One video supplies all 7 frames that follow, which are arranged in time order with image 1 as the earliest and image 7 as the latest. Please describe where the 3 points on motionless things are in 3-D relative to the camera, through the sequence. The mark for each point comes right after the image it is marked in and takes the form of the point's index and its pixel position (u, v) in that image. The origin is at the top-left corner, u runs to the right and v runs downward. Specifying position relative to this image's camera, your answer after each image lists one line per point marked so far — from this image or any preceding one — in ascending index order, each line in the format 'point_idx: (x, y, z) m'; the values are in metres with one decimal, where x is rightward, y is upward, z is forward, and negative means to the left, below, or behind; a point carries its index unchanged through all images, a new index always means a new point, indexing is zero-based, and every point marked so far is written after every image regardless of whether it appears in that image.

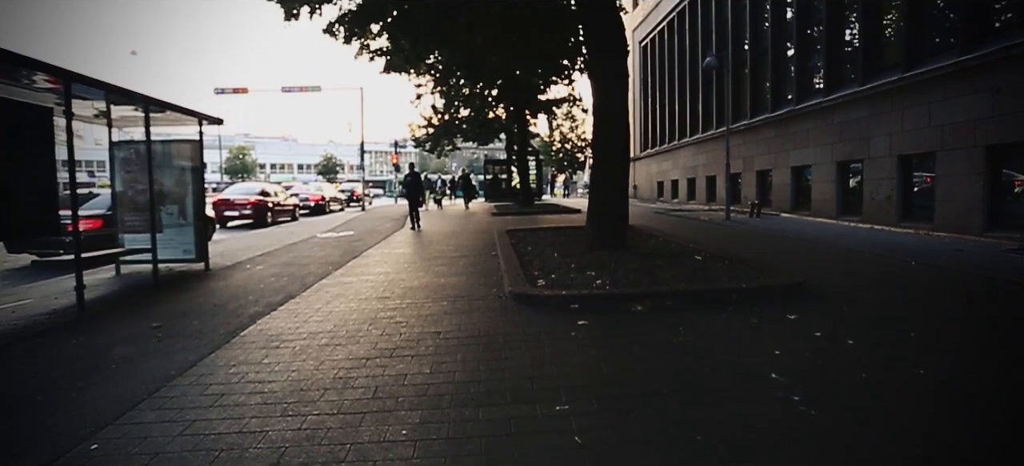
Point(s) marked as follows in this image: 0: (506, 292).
0: (-0.1, -0.6, +7.5) m
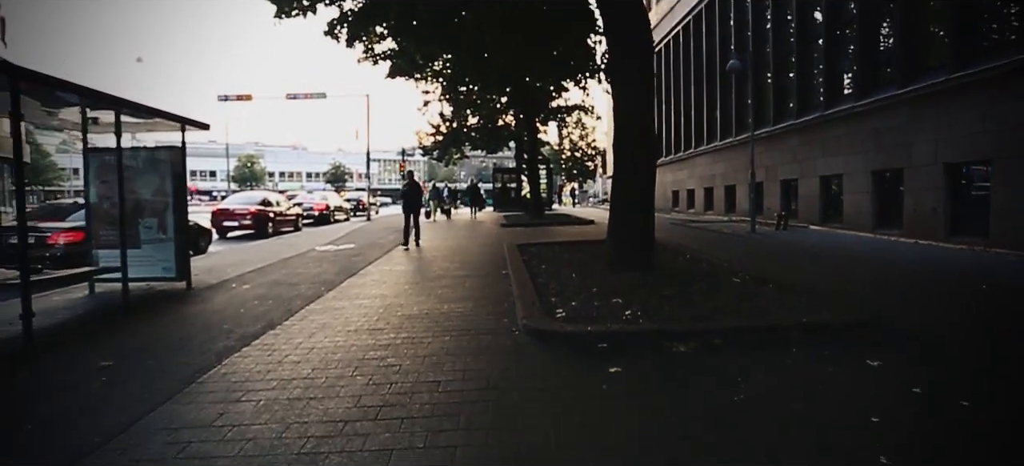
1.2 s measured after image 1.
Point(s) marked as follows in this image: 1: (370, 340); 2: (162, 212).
0: (+0.1, -0.8, +6.3) m
1: (-1.2, -0.9, +6.2) m
2: (-5.0, +0.3, +10.5) m
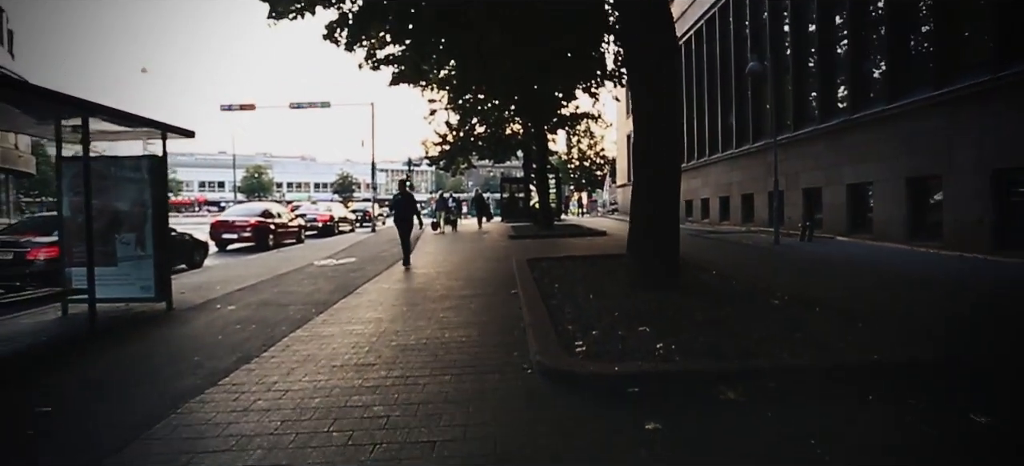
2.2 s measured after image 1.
0: (+0.2, -1.0, +5.4) m
1: (-1.1, -1.1, +5.3) m
2: (-4.9, +0.1, +9.7) m
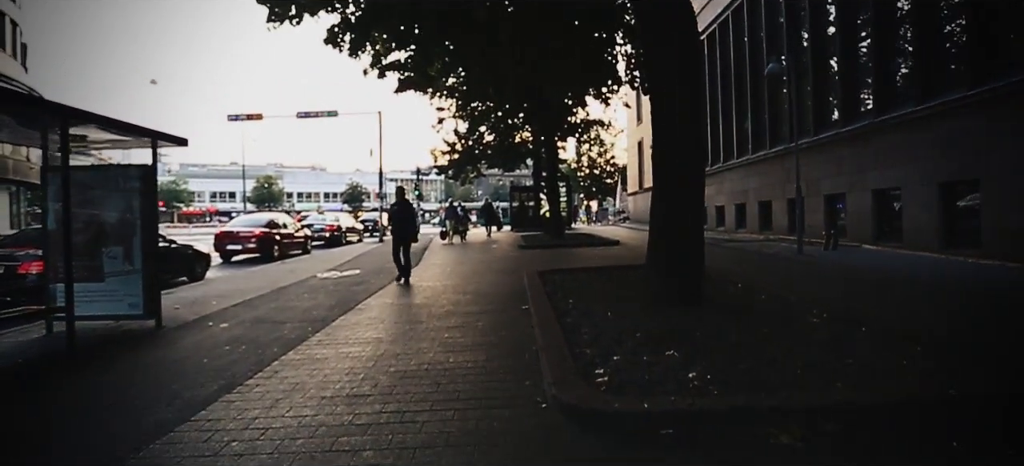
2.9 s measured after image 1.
0: (+0.2, -1.0, +4.7) m
1: (-1.1, -1.2, +4.6) m
2: (-4.8, -0.1, +9.1) m
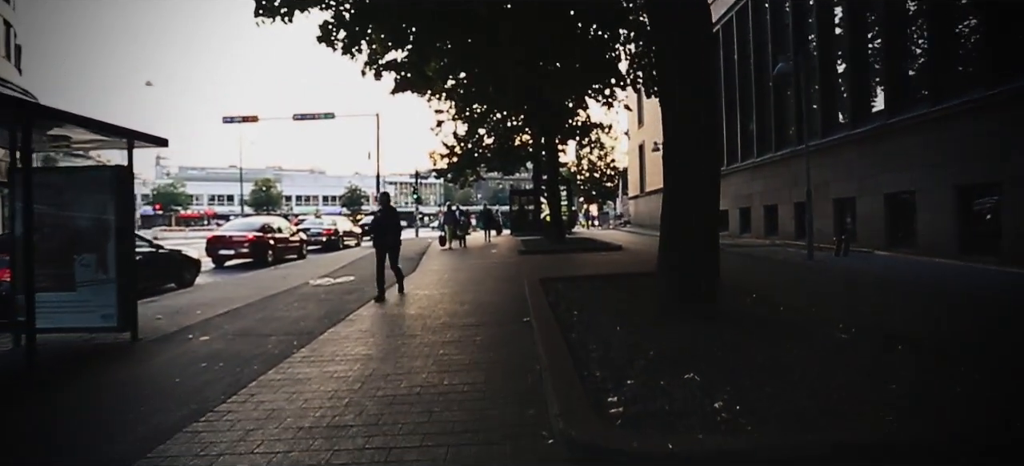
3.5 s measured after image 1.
0: (+0.2, -1.1, +4.2) m
1: (-1.0, -1.2, +4.1) m
2: (-4.8, -0.1, +8.5) m
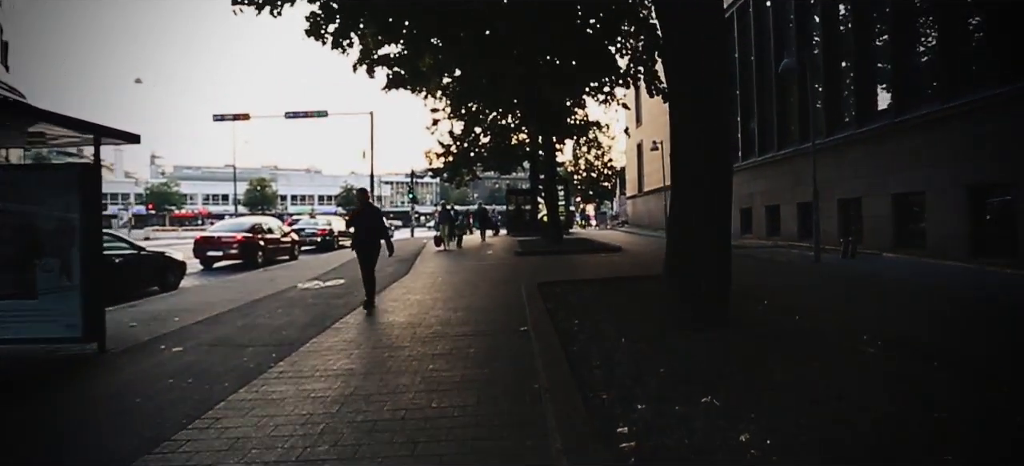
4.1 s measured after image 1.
0: (+0.2, -1.1, +3.6) m
1: (-1.1, -1.2, +3.5) m
2: (-4.8, -0.2, +7.9) m
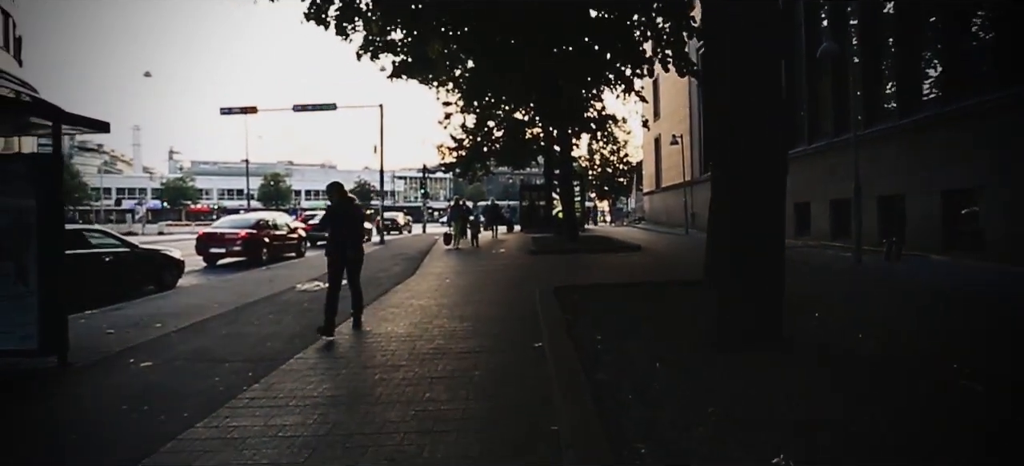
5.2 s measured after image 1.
0: (+0.3, -1.2, +2.6) m
1: (-1.0, -1.3, +2.5) m
2: (-4.7, -0.2, +7.0) m
